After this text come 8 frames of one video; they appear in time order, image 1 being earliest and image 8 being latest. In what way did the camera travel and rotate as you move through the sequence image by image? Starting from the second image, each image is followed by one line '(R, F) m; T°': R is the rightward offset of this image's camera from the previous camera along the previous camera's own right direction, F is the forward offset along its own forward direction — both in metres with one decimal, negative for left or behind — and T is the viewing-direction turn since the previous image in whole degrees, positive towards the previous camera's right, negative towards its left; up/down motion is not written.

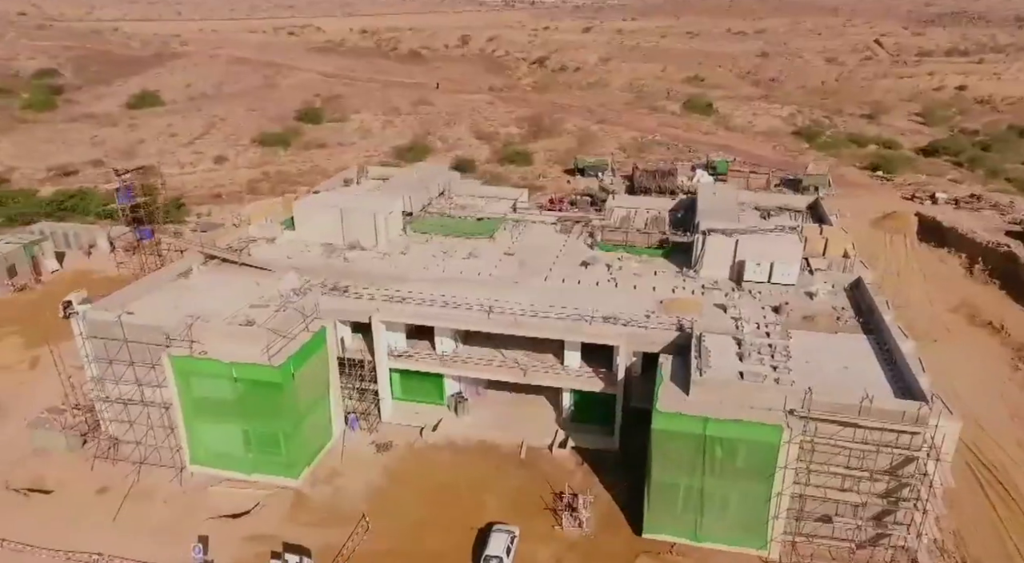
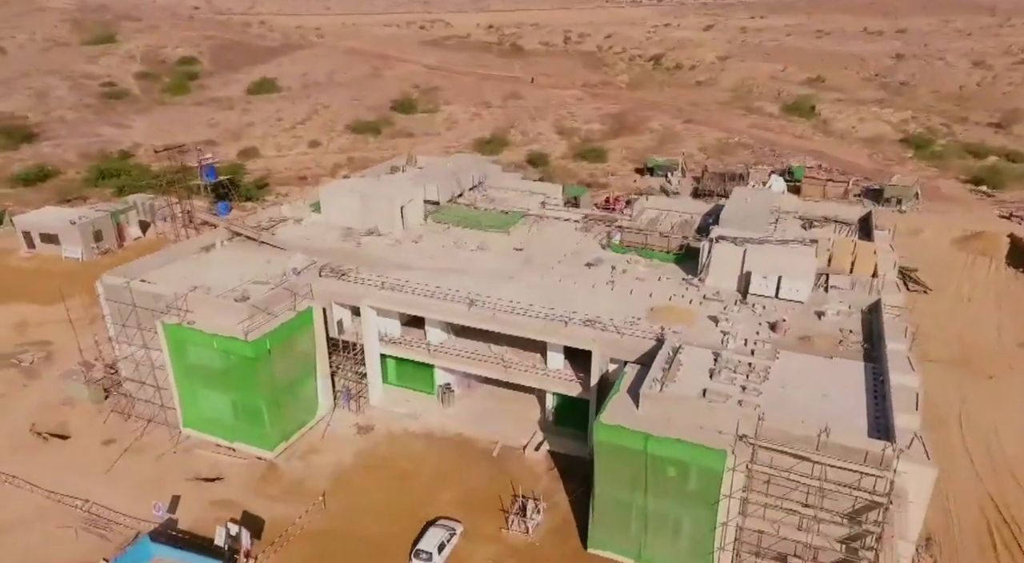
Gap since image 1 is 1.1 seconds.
(+5.6, +1.0) m; -10°
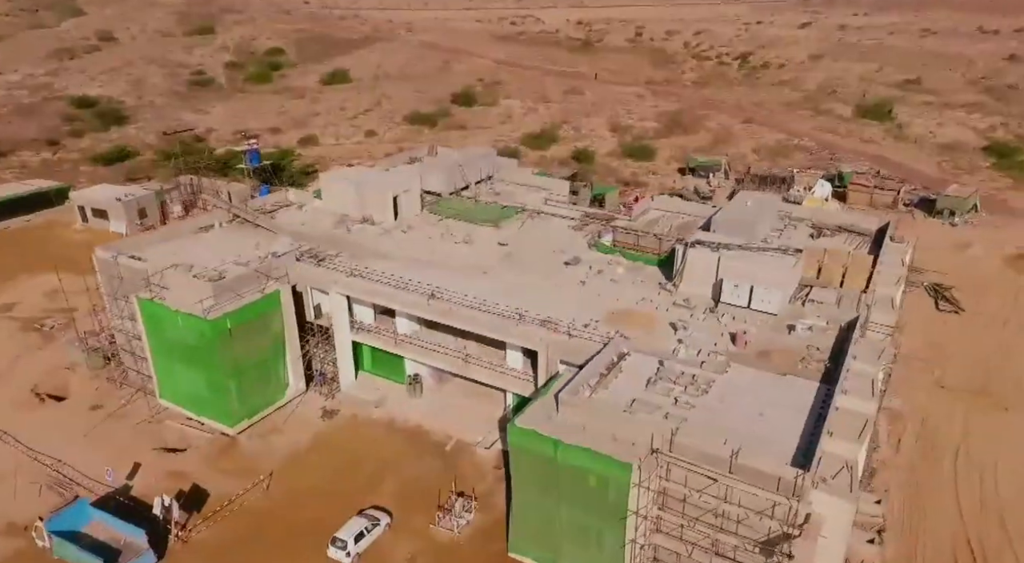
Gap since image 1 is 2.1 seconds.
(+5.2, +0.9) m; -7°
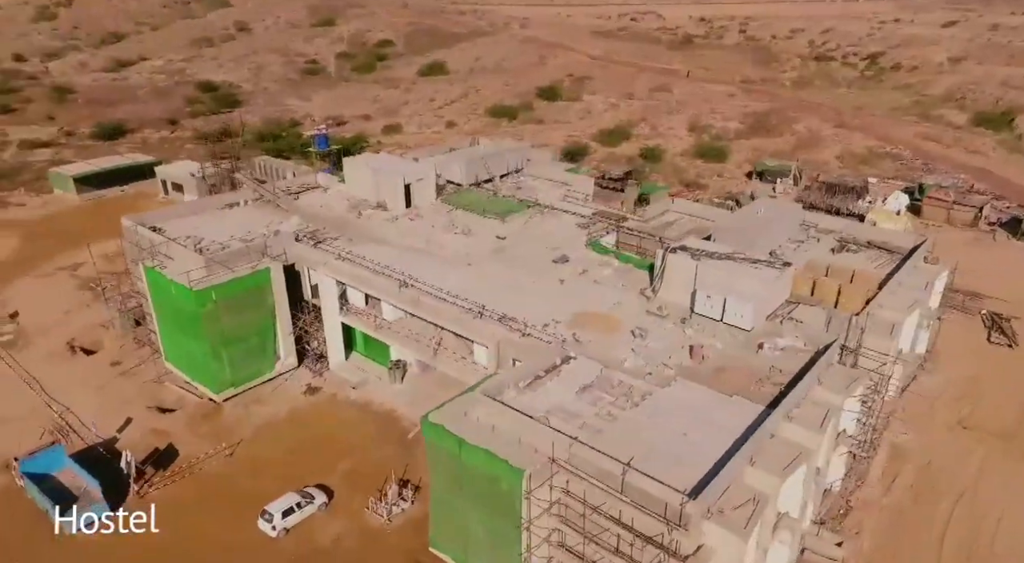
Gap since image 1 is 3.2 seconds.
(+5.8, +1.0) m; -9°
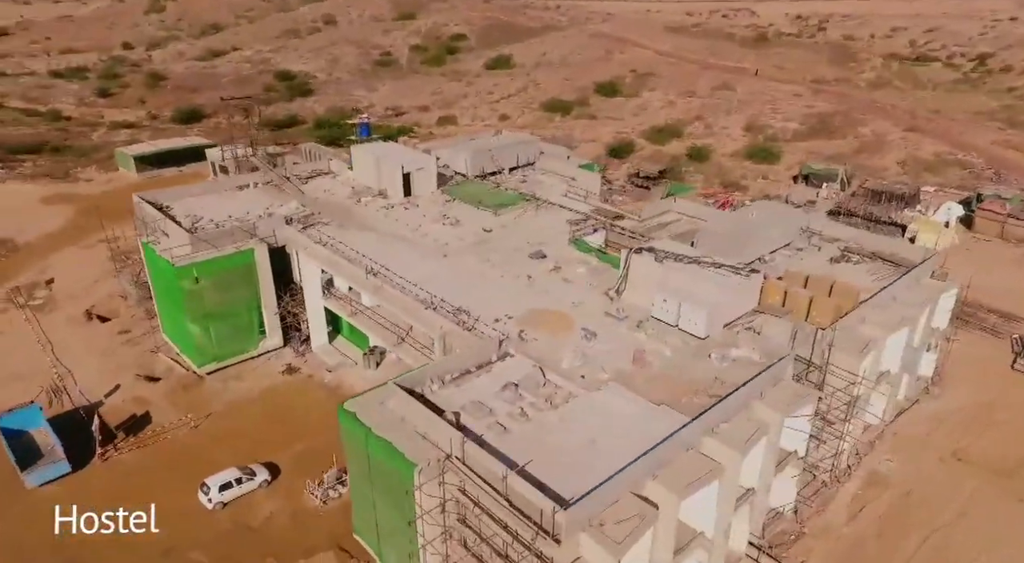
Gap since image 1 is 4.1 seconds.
(+4.8, +0.8) m; -7°
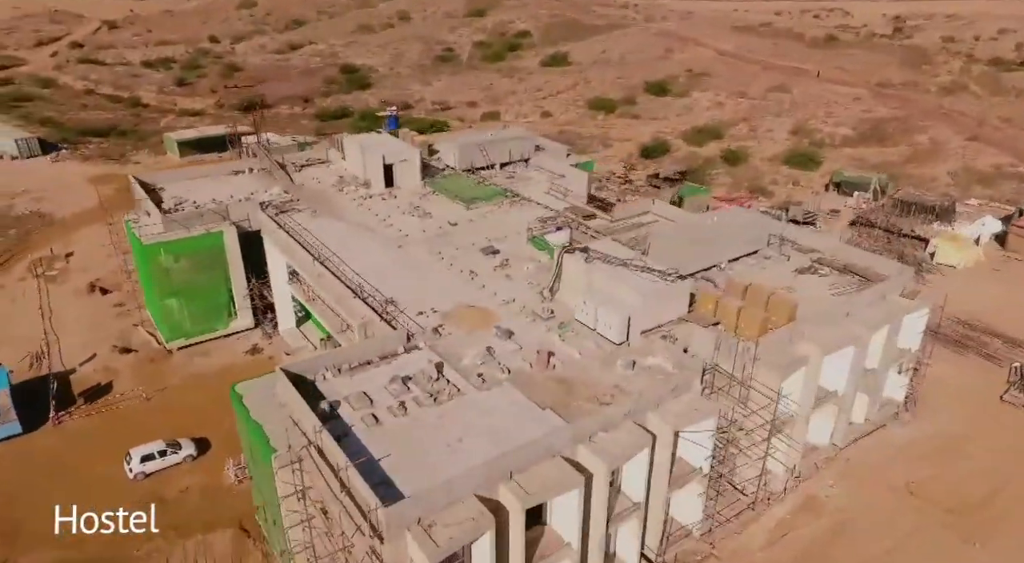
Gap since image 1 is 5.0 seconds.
(+5.6, +0.8) m; -7°
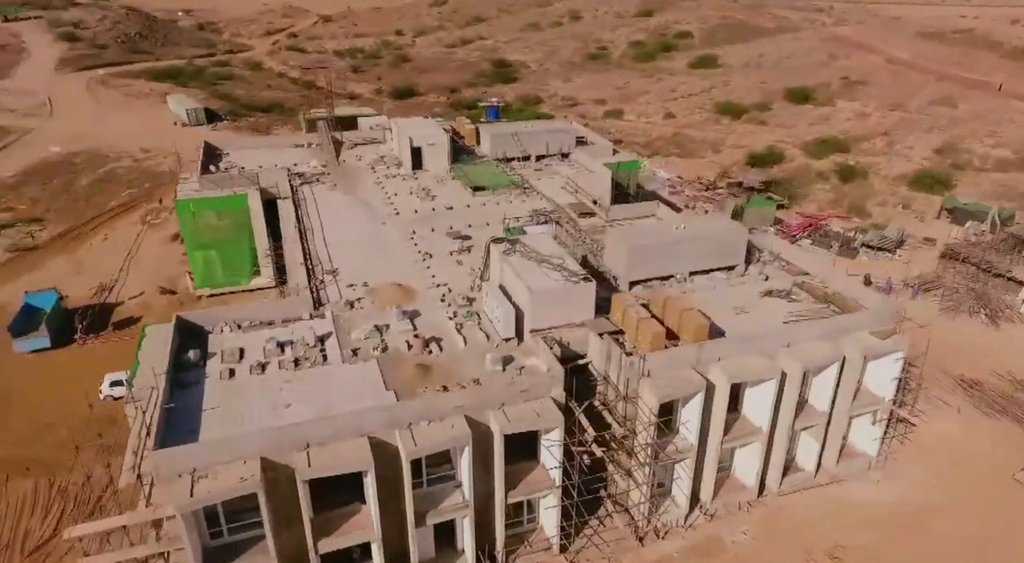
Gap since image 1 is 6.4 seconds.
(+8.9, +1.7) m; -15°
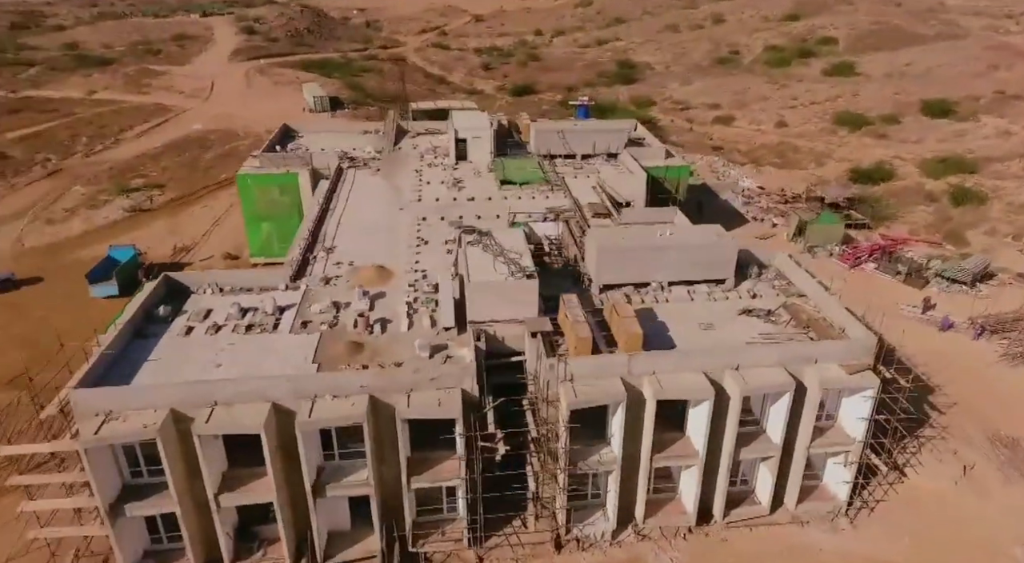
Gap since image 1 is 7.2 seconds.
(+6.1, +0.8) m; -12°
